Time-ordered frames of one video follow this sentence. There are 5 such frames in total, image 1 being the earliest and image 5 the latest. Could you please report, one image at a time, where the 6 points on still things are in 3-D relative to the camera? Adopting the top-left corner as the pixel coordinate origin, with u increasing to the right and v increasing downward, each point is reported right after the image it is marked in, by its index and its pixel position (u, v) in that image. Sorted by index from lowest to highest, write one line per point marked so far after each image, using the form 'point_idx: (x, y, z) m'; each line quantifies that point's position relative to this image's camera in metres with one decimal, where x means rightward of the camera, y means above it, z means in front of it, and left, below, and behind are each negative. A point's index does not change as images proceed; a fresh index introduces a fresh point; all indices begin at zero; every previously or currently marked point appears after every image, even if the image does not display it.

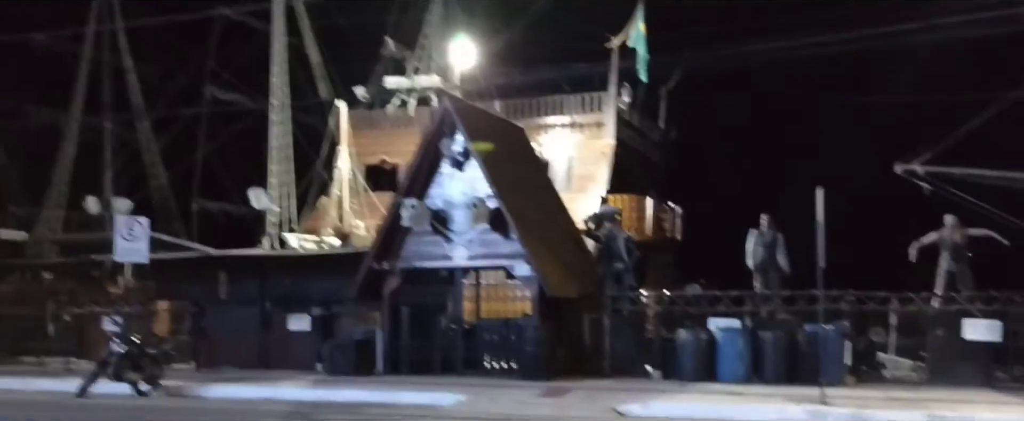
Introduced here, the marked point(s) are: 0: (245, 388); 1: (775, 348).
0: (-5.8, -3.9, +19.4) m
1: (+5.5, -2.9, +18.6) m
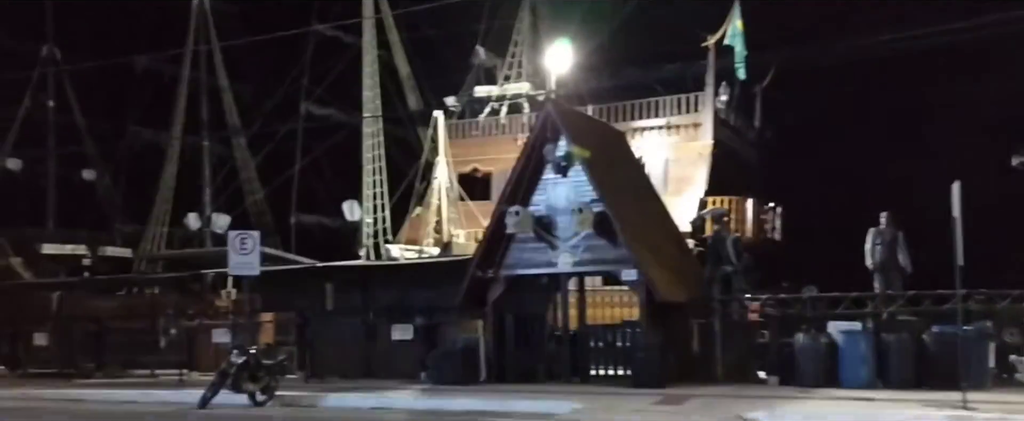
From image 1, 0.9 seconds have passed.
0: (-3.4, -4.1, +19.6) m
1: (+7.8, -2.8, +17.9) m
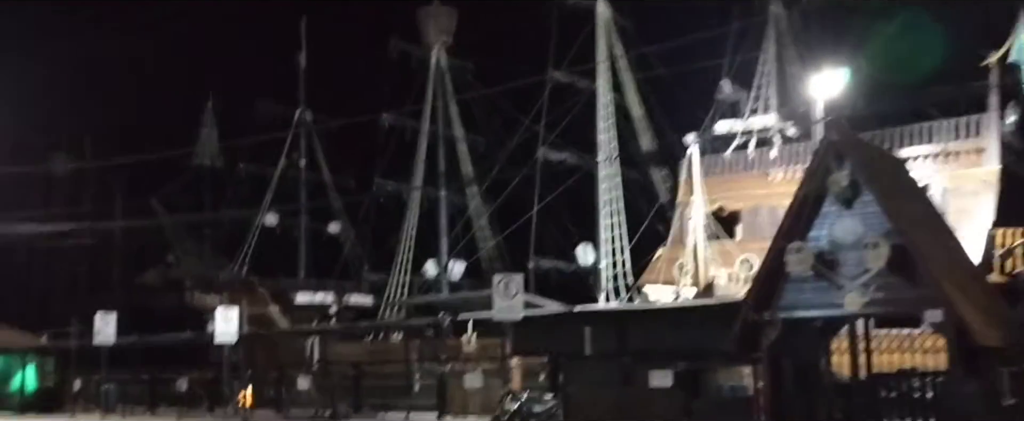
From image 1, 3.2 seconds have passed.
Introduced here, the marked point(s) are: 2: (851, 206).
0: (+2.5, -5.0, +18.6) m
1: (+13.0, -3.2, +14.6) m
2: (+7.1, +0.1, +18.6) m
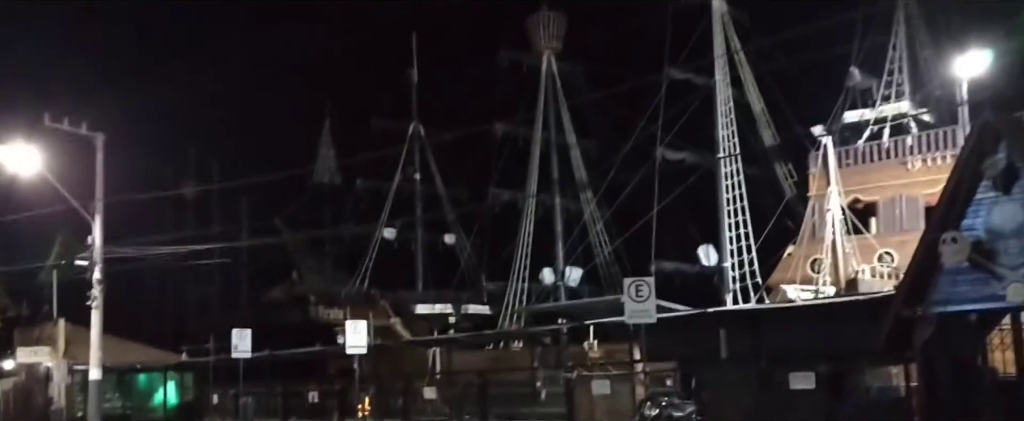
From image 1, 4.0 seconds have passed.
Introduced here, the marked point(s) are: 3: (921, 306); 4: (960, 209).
0: (+5.4, -4.8, +17.8) m
1: (+15.3, -2.6, +12.6) m
2: (+9.8, +0.4, +17.3) m
3: (+8.7, -1.9, +18.5) m
4: (+9.2, 0.0, +18.0) m
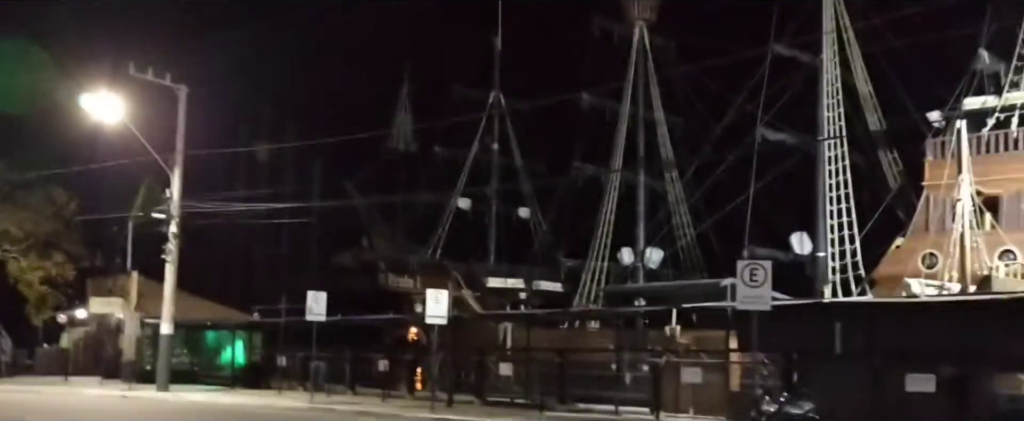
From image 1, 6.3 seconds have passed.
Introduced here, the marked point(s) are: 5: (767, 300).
0: (+7.3, -4.6, +16.2) m
1: (+17.0, -3.0, +10.3) m
2: (+11.9, +0.4, +15.3) m
3: (+10.8, -1.7, +16.7) m
4: (+11.3, +0.1, +16.0) m
5: (+5.4, -1.8, +18.4) m
